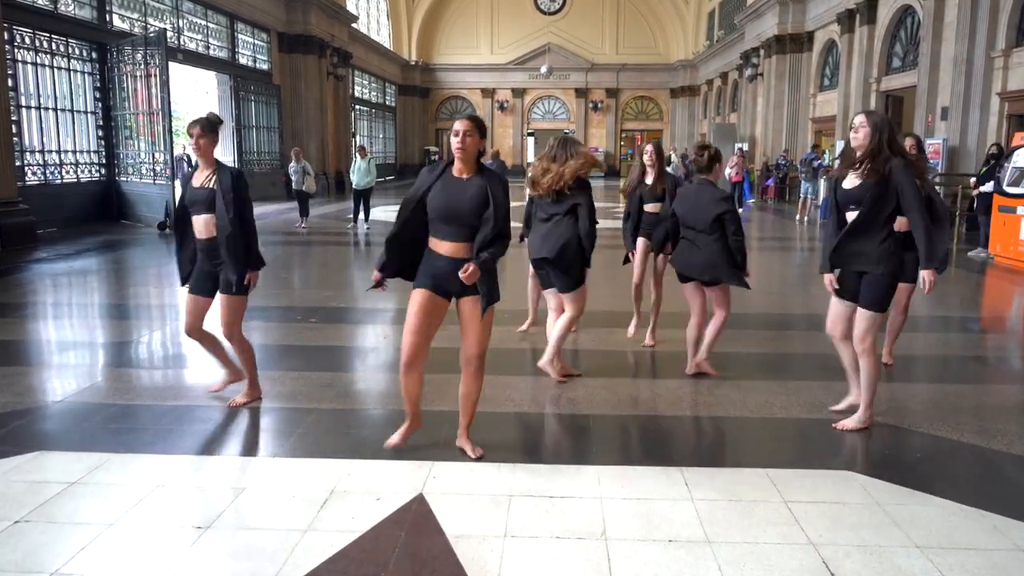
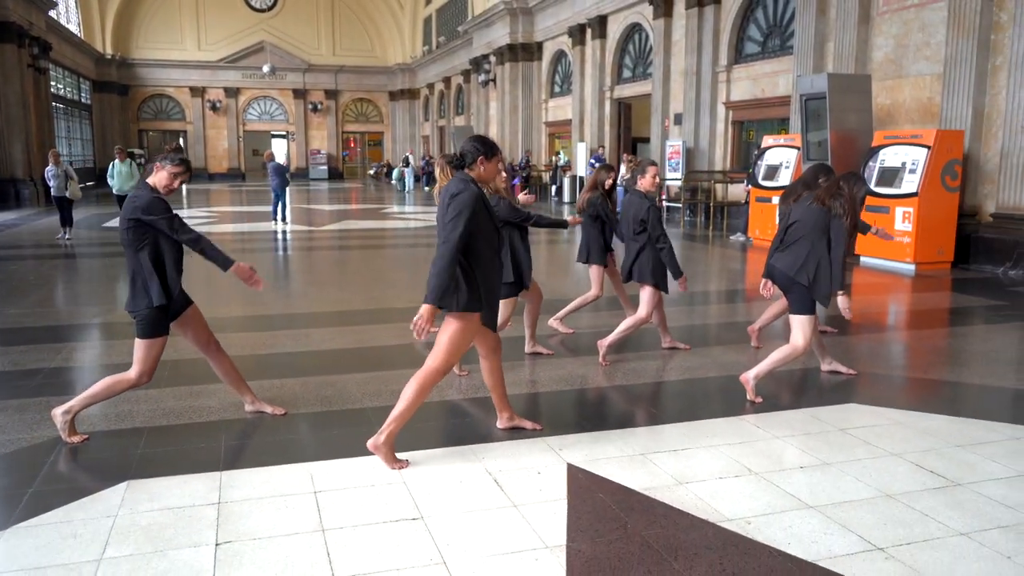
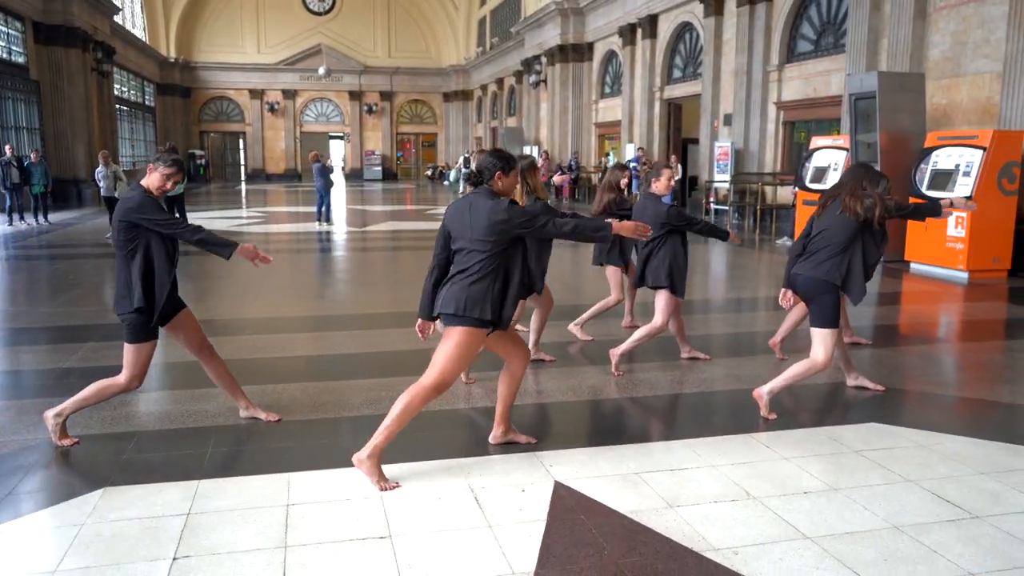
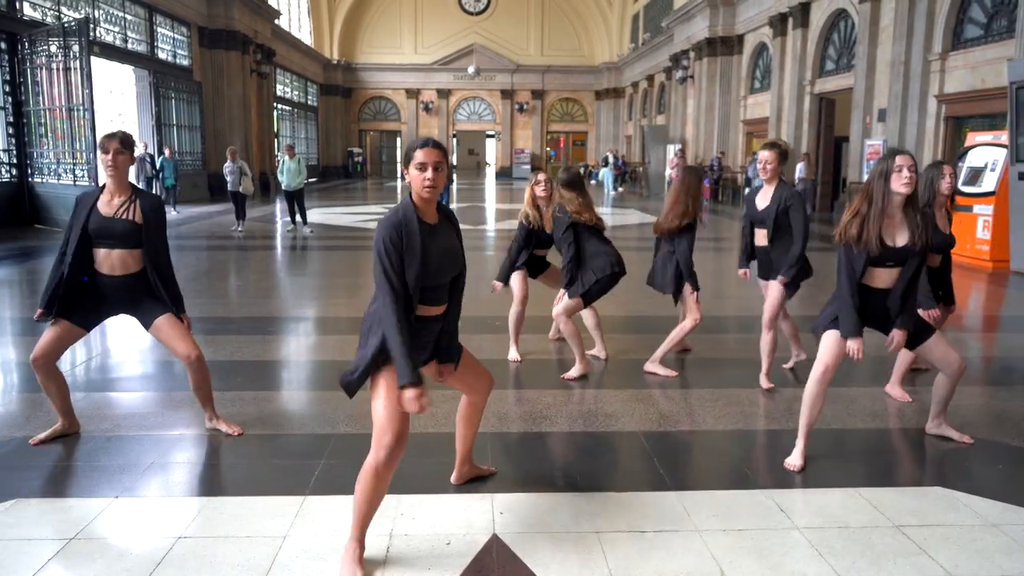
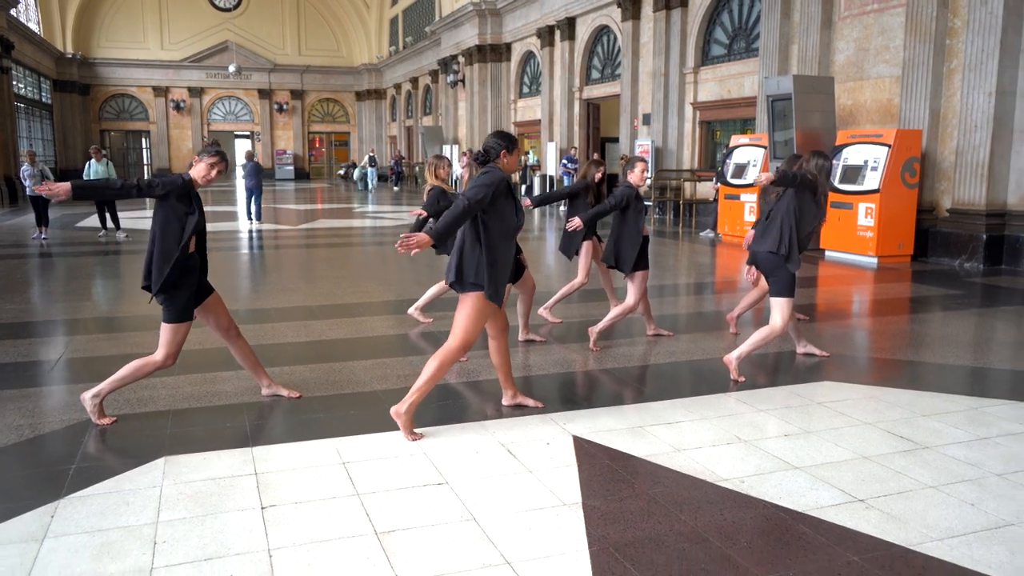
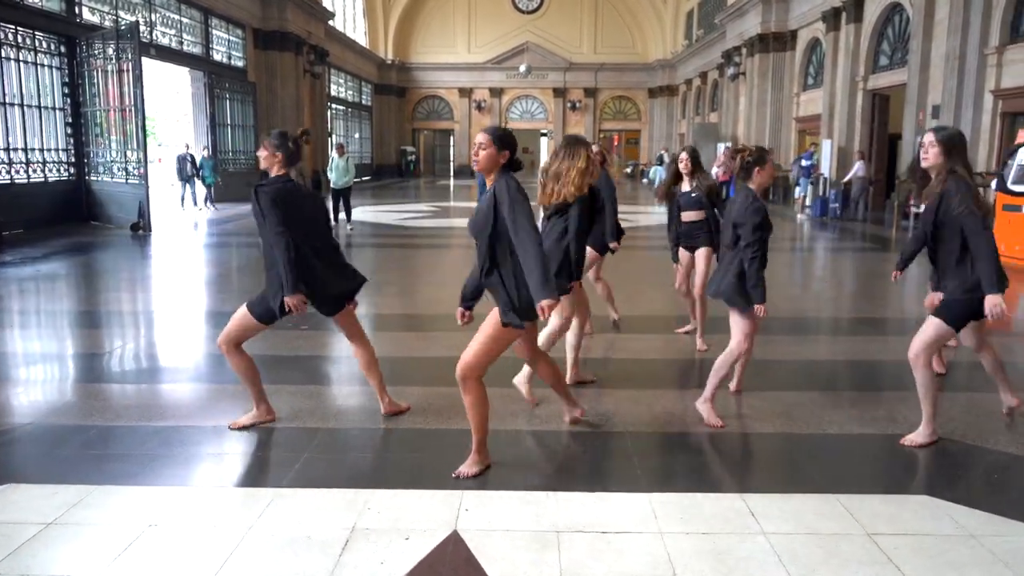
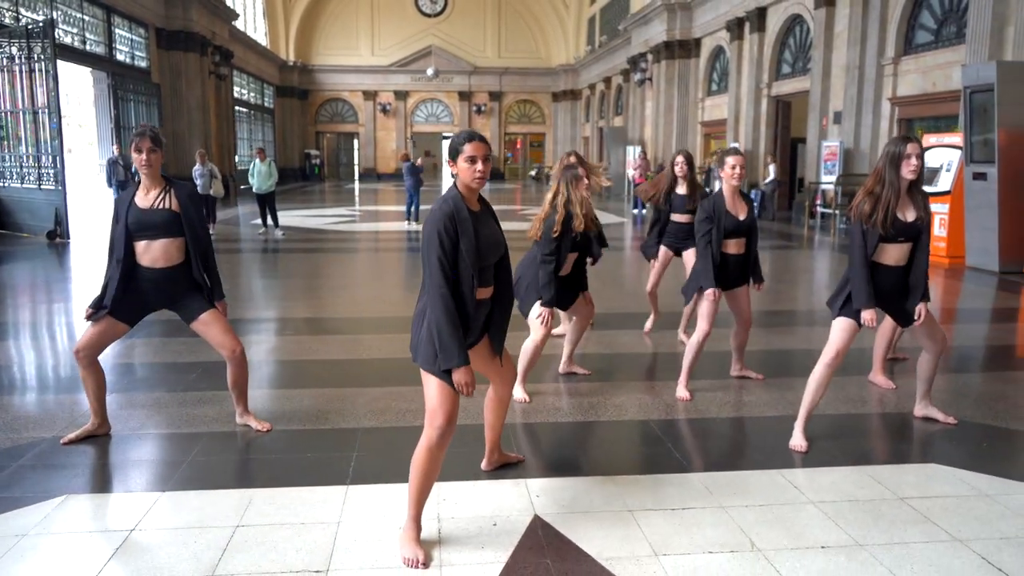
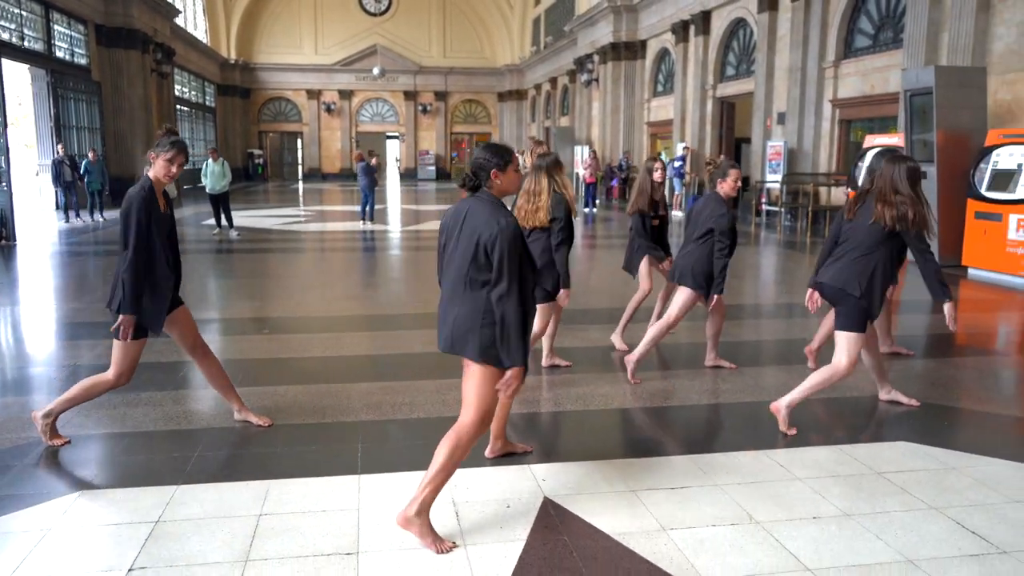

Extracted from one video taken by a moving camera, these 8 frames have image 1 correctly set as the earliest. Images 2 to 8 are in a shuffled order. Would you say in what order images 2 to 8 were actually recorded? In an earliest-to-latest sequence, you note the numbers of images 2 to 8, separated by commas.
6, 4, 7, 8, 3, 2, 5
